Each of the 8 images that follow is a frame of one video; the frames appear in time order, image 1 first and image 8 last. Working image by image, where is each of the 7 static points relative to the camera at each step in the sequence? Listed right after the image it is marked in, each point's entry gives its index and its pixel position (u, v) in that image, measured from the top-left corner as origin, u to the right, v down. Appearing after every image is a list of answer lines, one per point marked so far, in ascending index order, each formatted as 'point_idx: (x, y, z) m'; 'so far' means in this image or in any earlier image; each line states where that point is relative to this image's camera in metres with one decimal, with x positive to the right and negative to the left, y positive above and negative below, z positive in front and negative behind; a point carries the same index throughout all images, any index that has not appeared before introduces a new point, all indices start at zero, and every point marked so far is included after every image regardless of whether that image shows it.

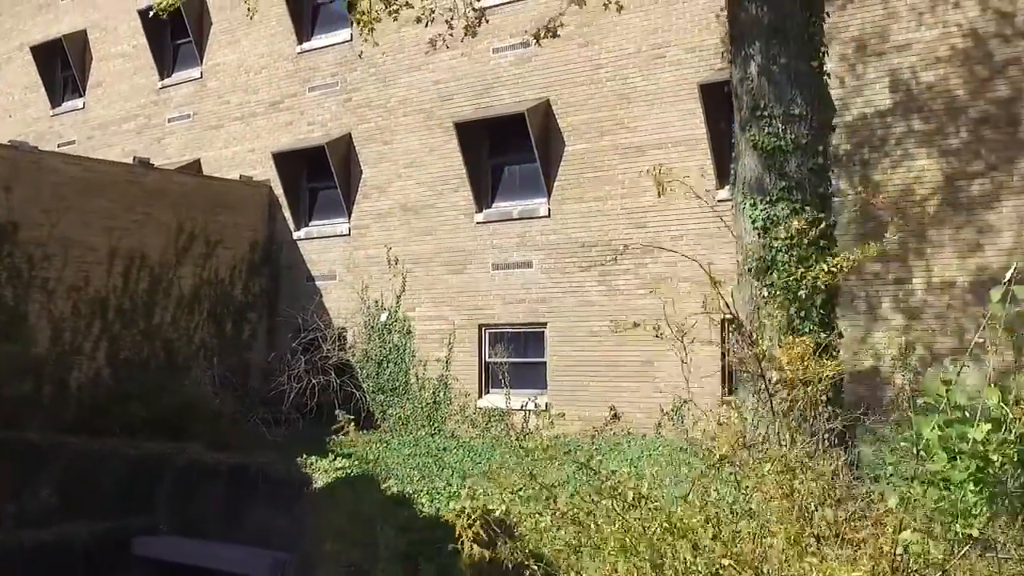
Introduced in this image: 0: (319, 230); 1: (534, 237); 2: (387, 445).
0: (-2.8, +0.8, +14.4) m
1: (+0.3, +0.6, +12.3) m
2: (-1.5, -1.8, +12.3) m
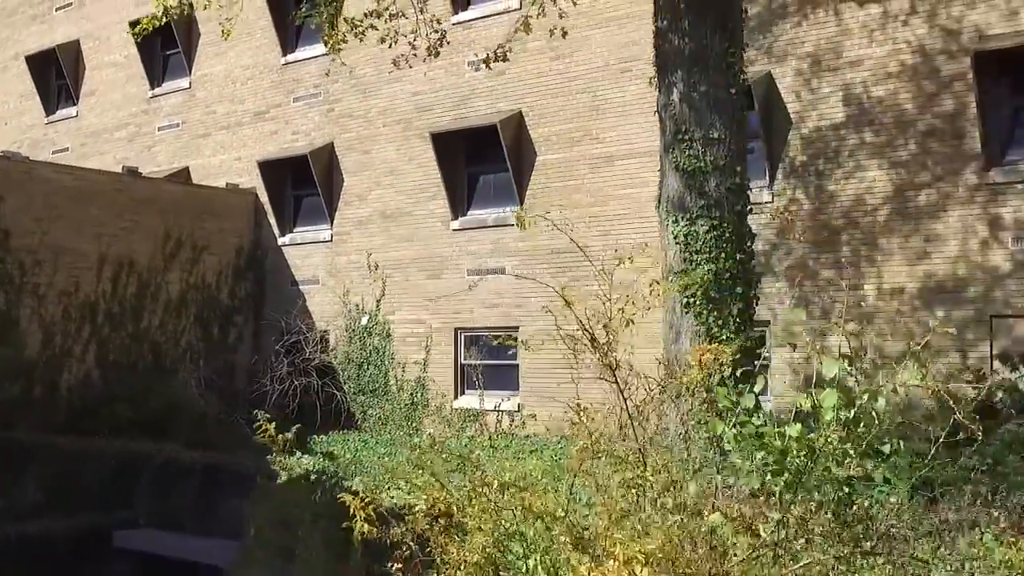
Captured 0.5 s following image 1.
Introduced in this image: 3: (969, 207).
0: (-3.1, +0.7, +14.8) m
1: (-0.1, +0.6, +12.6) m
2: (-1.9, -1.9, +12.7) m
3: (+4.5, +0.8, +9.8) m
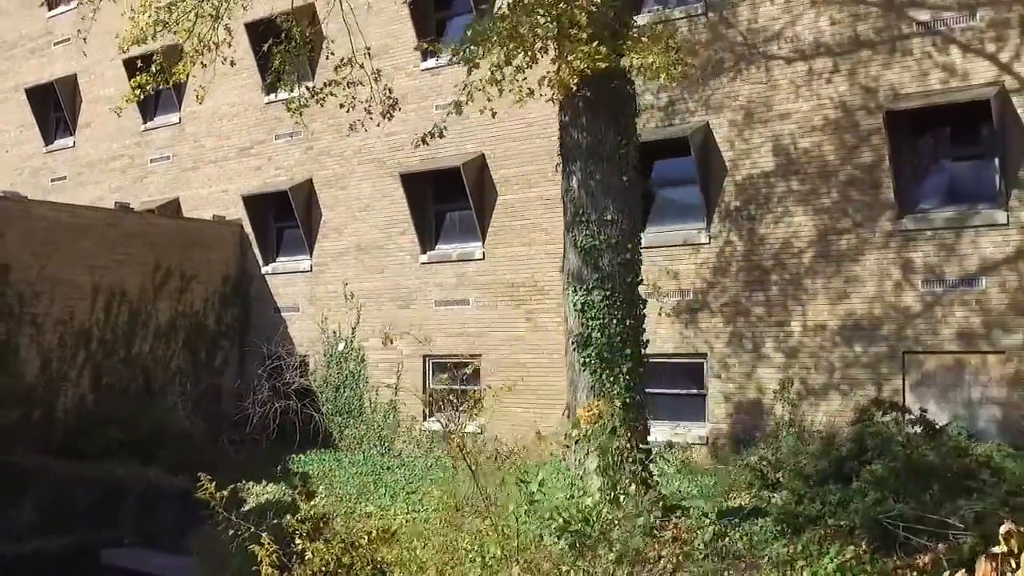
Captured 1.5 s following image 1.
0: (-3.6, +0.3, +15.8) m
1: (-0.5, +0.1, +13.5) m
2: (-2.4, -2.3, +13.6) m
3: (+4.0, +0.4, +10.7) m
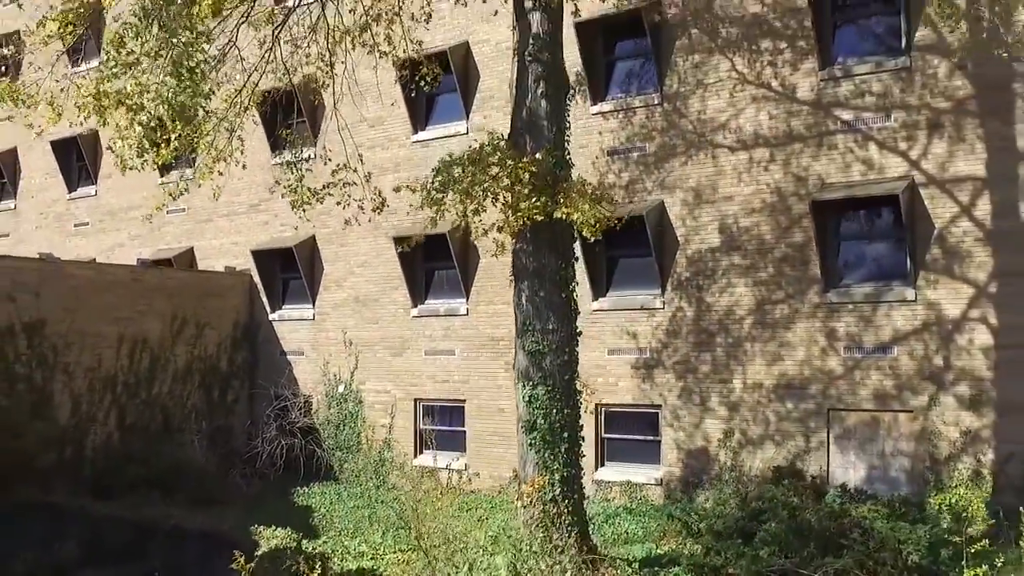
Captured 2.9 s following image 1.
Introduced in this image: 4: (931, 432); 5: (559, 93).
0: (-3.9, -0.5, +17.4) m
1: (-0.8, -0.6, +15.1) m
2: (-2.6, -3.1, +15.2) m
3: (+3.7, -0.4, +12.3) m
4: (+4.8, -1.6, +11.5) m
5: (+0.4, +1.6, +8.5) m
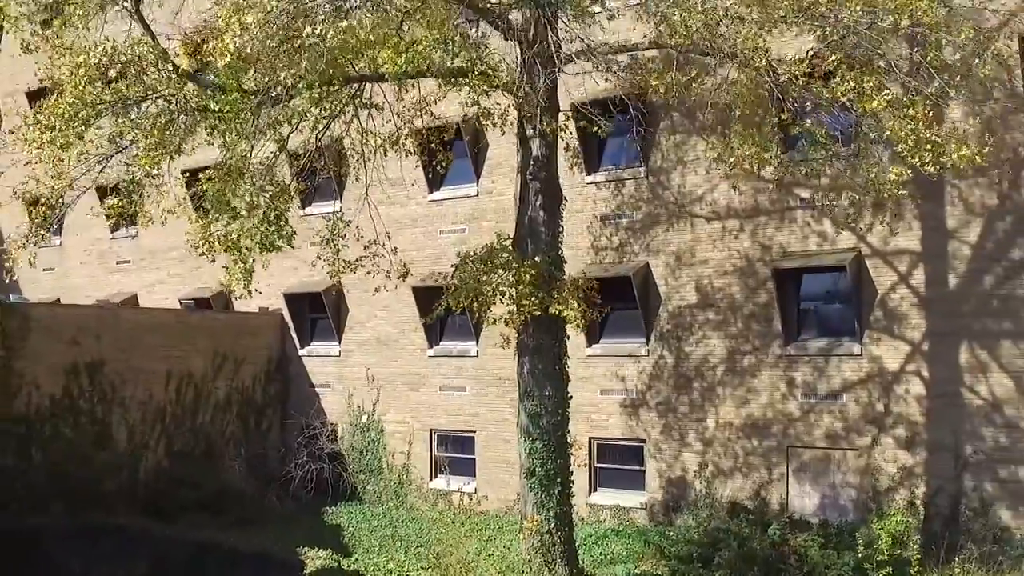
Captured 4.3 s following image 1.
0: (-3.8, -1.2, +19.4) m
1: (-0.8, -1.4, +17.2) m
2: (-2.6, -3.8, +17.3) m
3: (+3.7, -1.2, +14.3) m
4: (+4.9, -2.4, +13.5) m
5: (+0.4, +0.9, +10.5) m
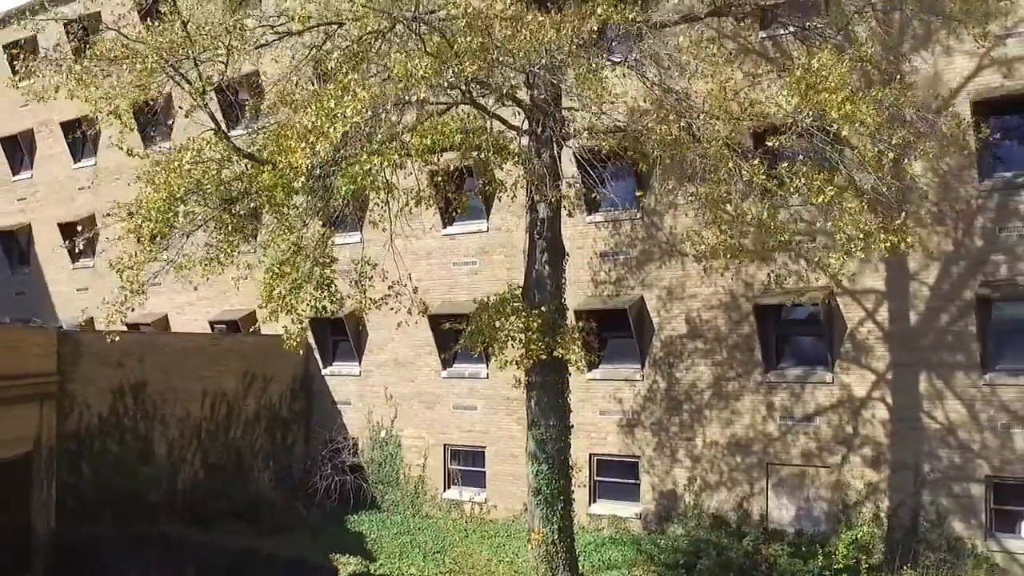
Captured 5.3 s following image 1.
0: (-3.6, -1.7, +21.0) m
1: (-0.6, -1.9, +18.8) m
2: (-2.4, -4.4, +18.9) m
3: (+3.9, -1.7, +15.9) m
4: (+5.0, -2.9, +15.1) m
5: (+0.5, +0.4, +12.2) m
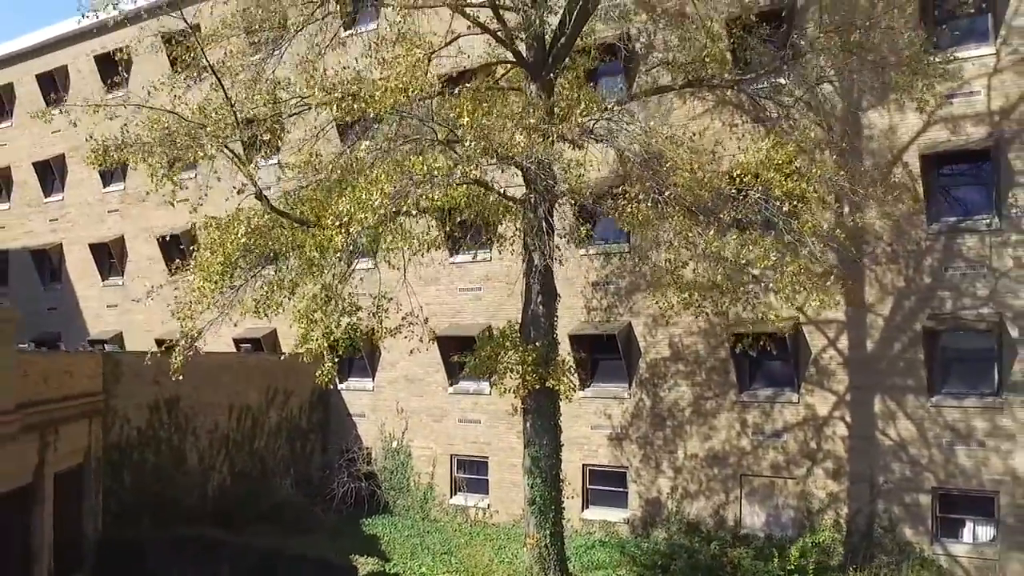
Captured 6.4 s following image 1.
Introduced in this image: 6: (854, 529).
0: (-3.6, -2.2, +22.9) m
1: (-0.6, -2.4, +20.6) m
2: (-2.4, -4.9, +20.7) m
3: (+3.9, -2.2, +17.7) m
4: (+5.0, -3.4, +16.9) m
5: (+0.5, -0.1, +14.0) m
6: (+5.6, -4.0, +16.5) m
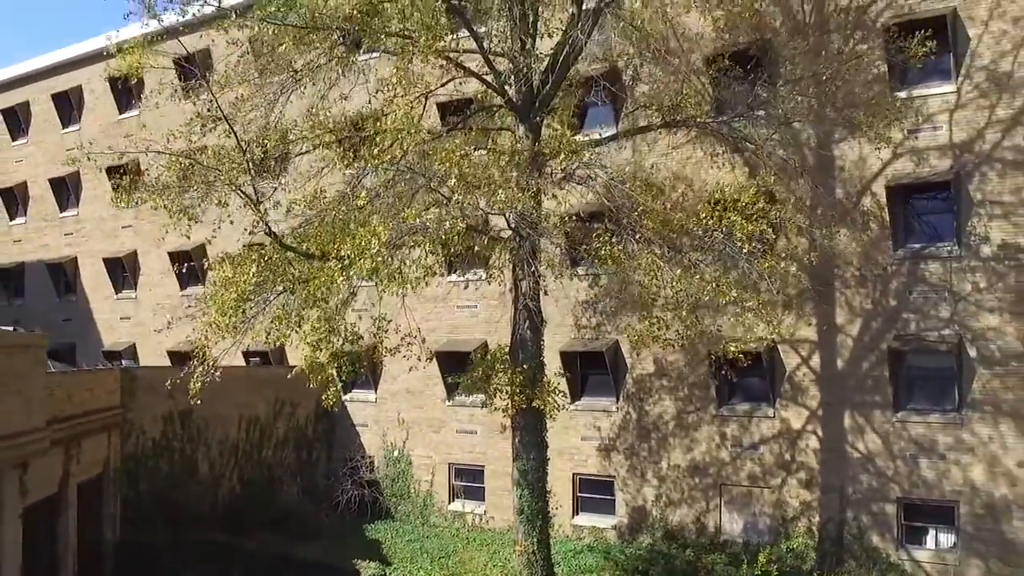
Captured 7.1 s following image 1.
0: (-3.7, -2.6, +24.0) m
1: (-0.7, -2.8, +21.7) m
2: (-2.5, -5.2, +21.9) m
3: (+3.7, -2.6, +18.8) m
4: (+4.9, -3.8, +18.0) m
5: (+0.4, -0.5, +15.1) m
6: (+5.5, -4.3, +17.6) m
